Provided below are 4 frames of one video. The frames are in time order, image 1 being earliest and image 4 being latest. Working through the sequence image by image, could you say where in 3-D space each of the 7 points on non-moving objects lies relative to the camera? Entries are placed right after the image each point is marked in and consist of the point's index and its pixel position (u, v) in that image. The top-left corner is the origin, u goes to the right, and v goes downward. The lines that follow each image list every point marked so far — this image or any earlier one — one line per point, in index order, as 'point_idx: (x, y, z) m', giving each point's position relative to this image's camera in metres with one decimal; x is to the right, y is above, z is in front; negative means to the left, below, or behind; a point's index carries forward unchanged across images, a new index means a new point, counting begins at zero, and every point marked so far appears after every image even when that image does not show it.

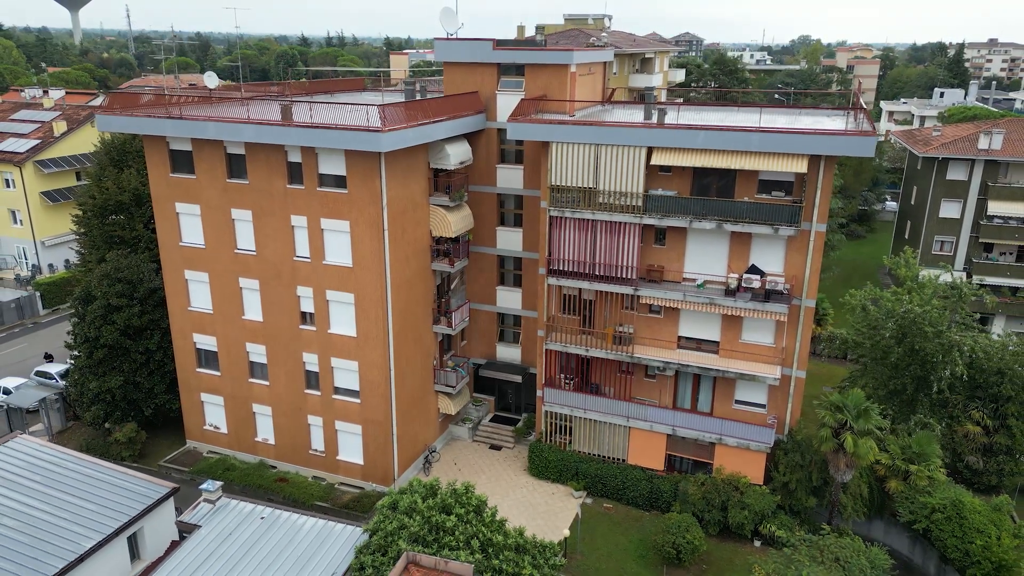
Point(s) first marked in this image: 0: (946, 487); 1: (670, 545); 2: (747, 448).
0: (+9.1, -4.2, +14.1) m
1: (+3.2, -5.2, +13.7) m
2: (+5.2, -3.5, +14.9) m
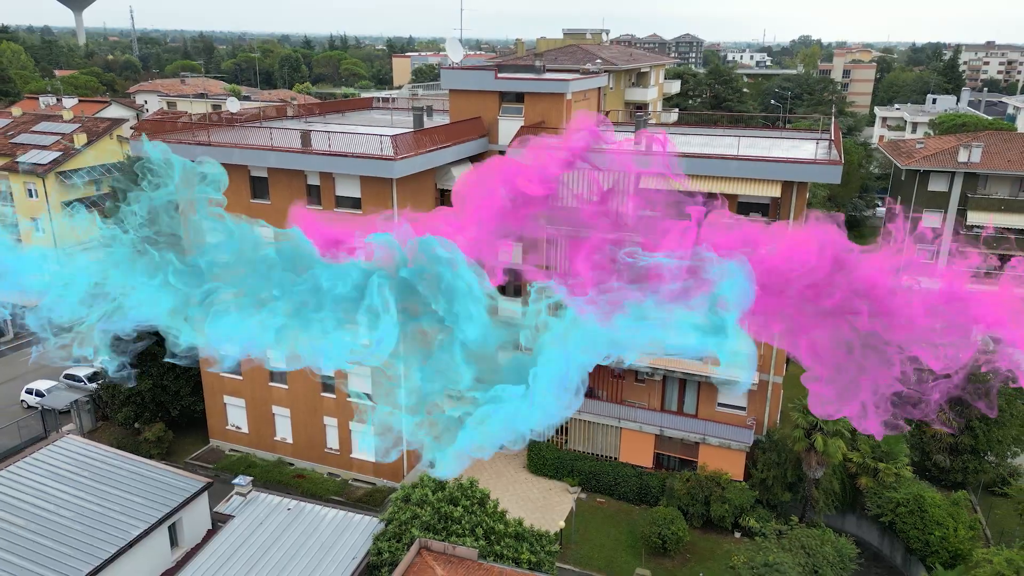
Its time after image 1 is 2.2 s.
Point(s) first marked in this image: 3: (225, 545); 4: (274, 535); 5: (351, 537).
0: (+9.1, -4.4, +15.3) m
1: (+3.2, -5.5, +14.9) m
2: (+5.2, -3.8, +16.1) m
3: (-5.2, -4.6, +12.3) m
4: (-4.4, -4.6, +12.5) m
5: (-3.0, -4.6, +12.6) m
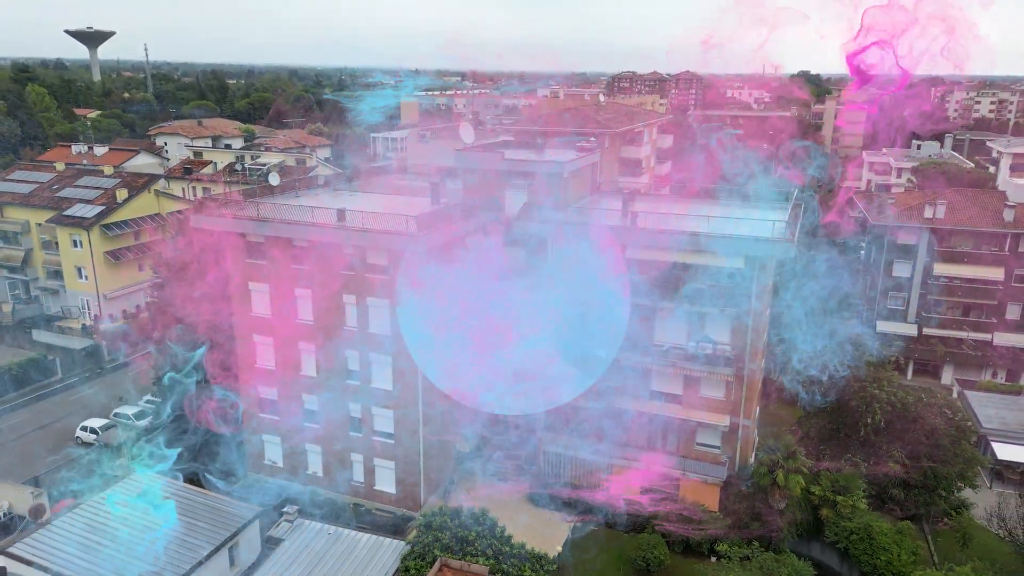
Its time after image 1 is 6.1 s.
0: (+9.2, -5.8, +17.4) m
1: (+3.3, -6.9, +17.0) m
2: (+5.3, -5.3, +18.3) m
3: (-5.1, -5.9, +14.5) m
4: (-4.3, -5.9, +14.7) m
5: (-2.9, -5.9, +14.8) m
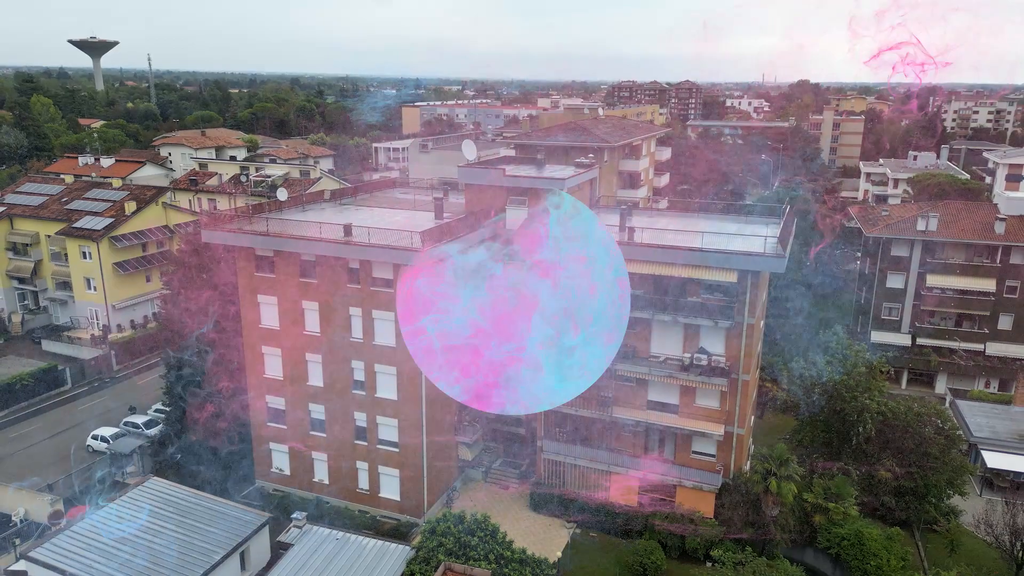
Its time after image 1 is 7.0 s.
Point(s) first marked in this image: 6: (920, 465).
0: (+9.2, -6.2, +17.9) m
1: (+3.3, -7.2, +17.5) m
2: (+5.3, -5.6, +18.8) m
3: (-5.0, -6.2, +15.0) m
4: (-4.3, -6.2, +15.2) m
5: (-2.9, -6.2, +15.3) m
6: (+12.0, -5.1, +19.6) m
